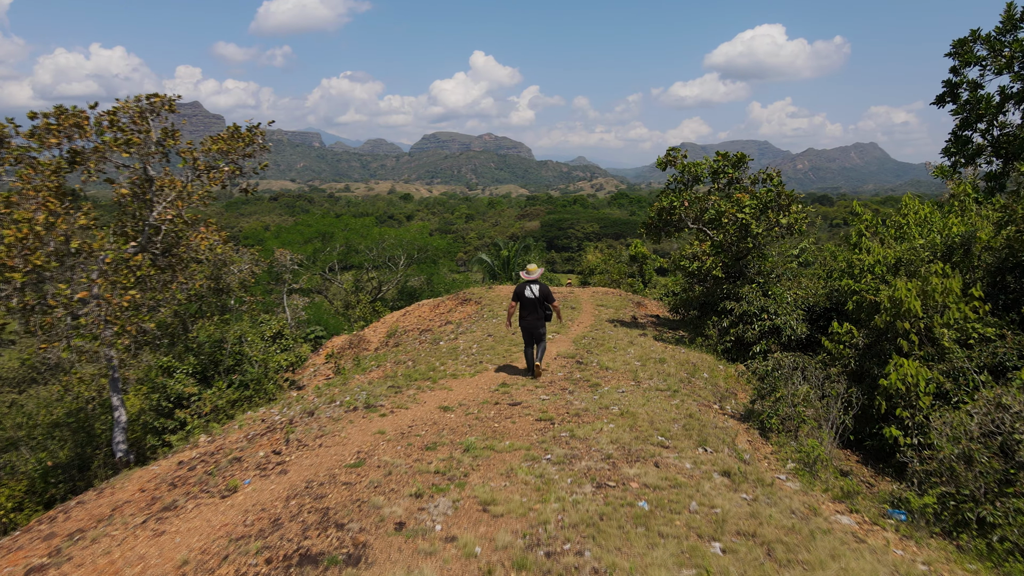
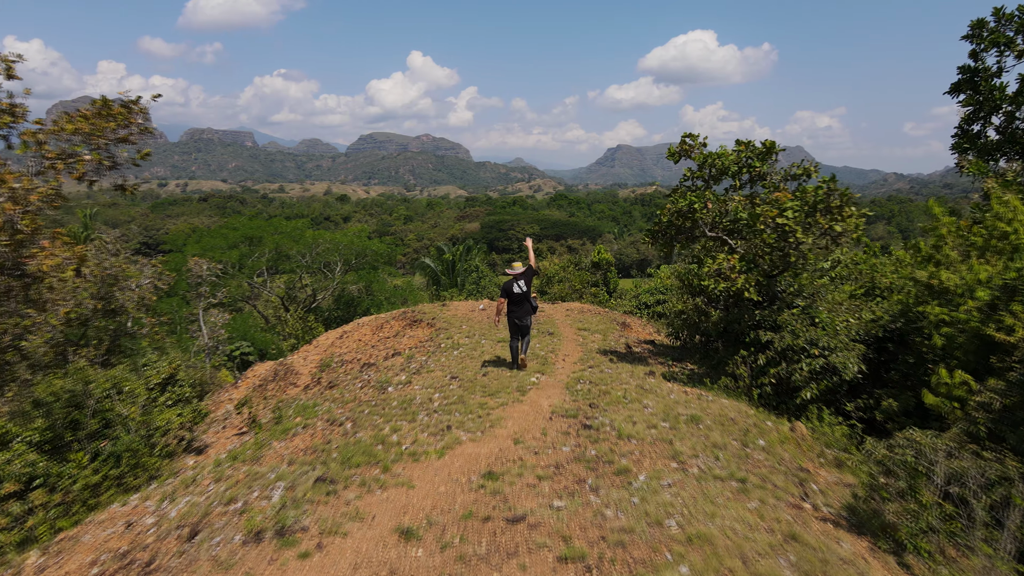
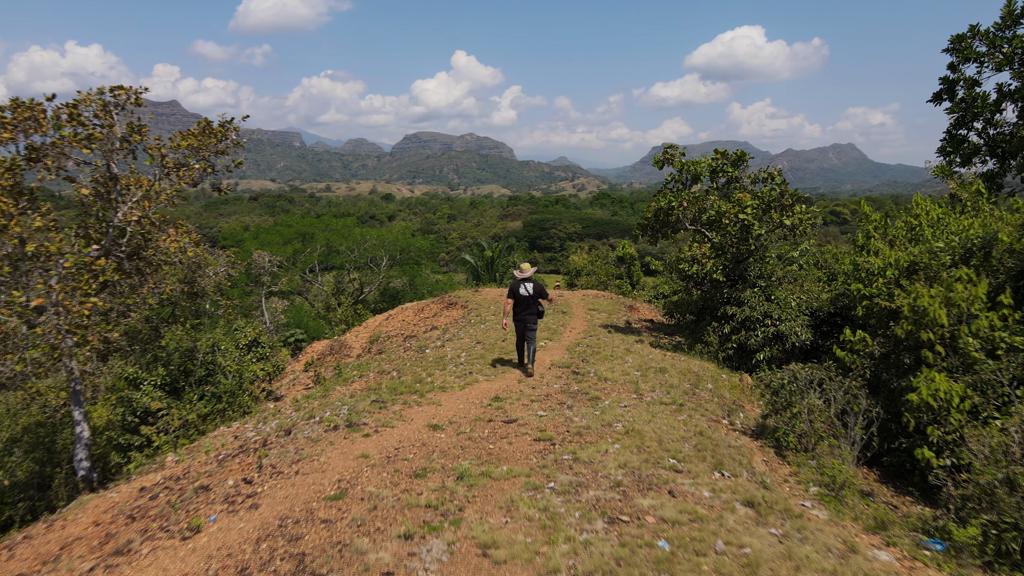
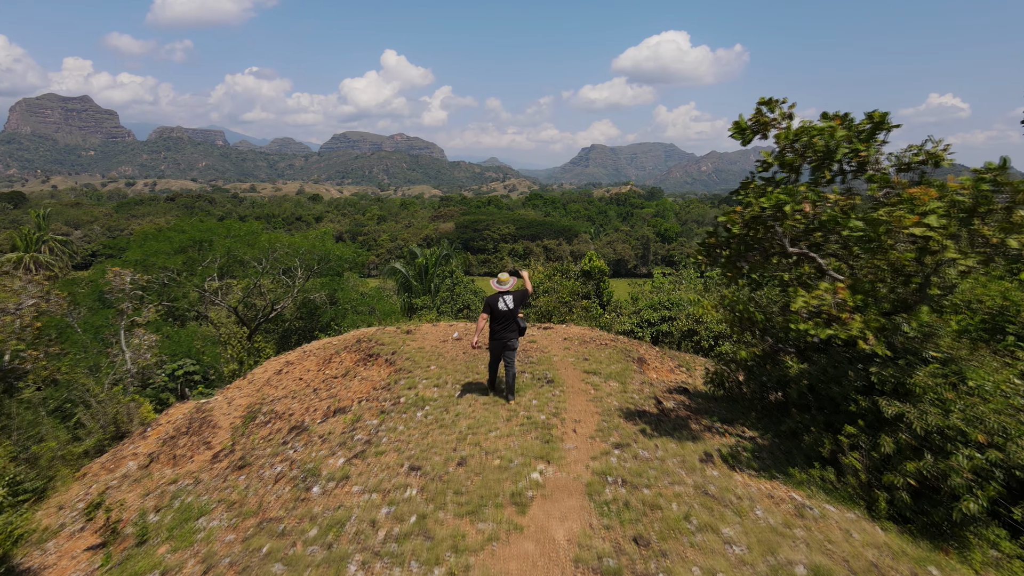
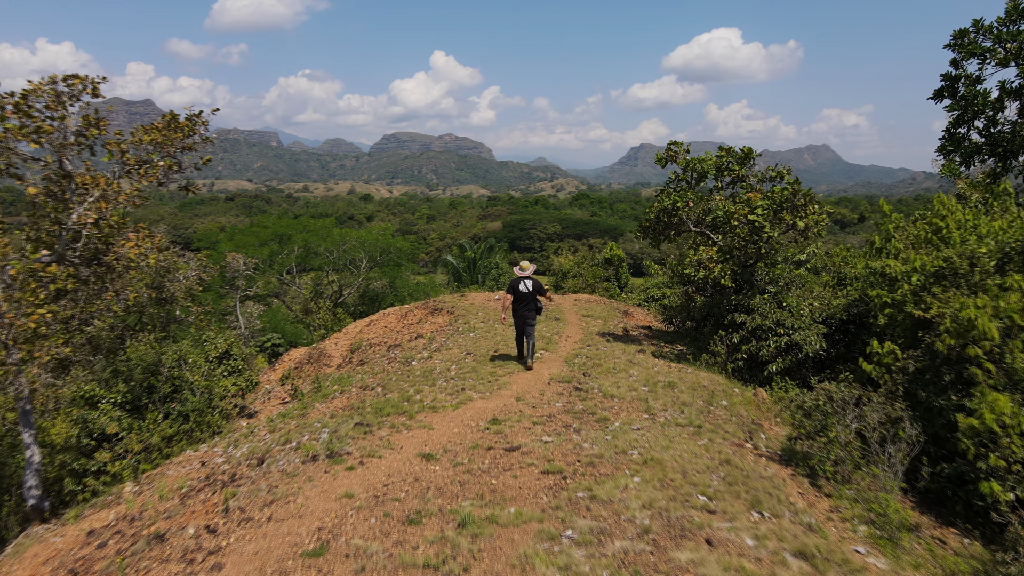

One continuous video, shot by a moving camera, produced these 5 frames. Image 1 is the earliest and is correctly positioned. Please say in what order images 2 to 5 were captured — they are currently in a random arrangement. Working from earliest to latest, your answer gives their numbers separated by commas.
3, 5, 2, 4
